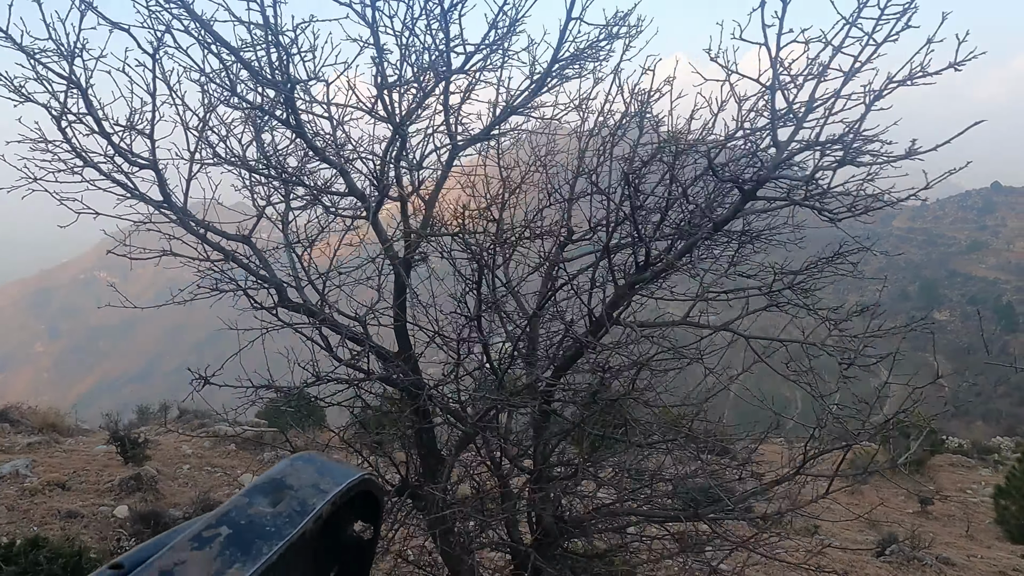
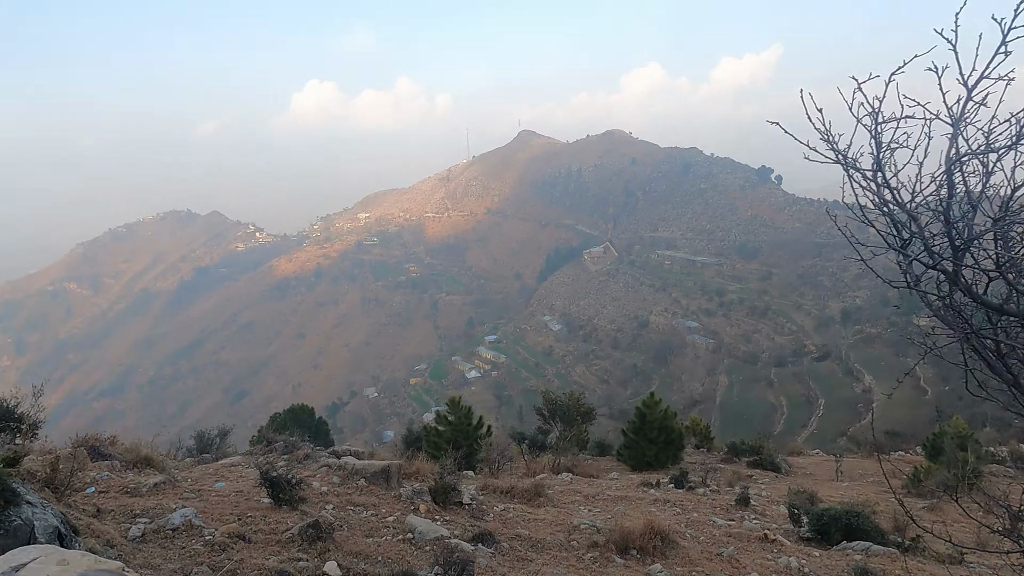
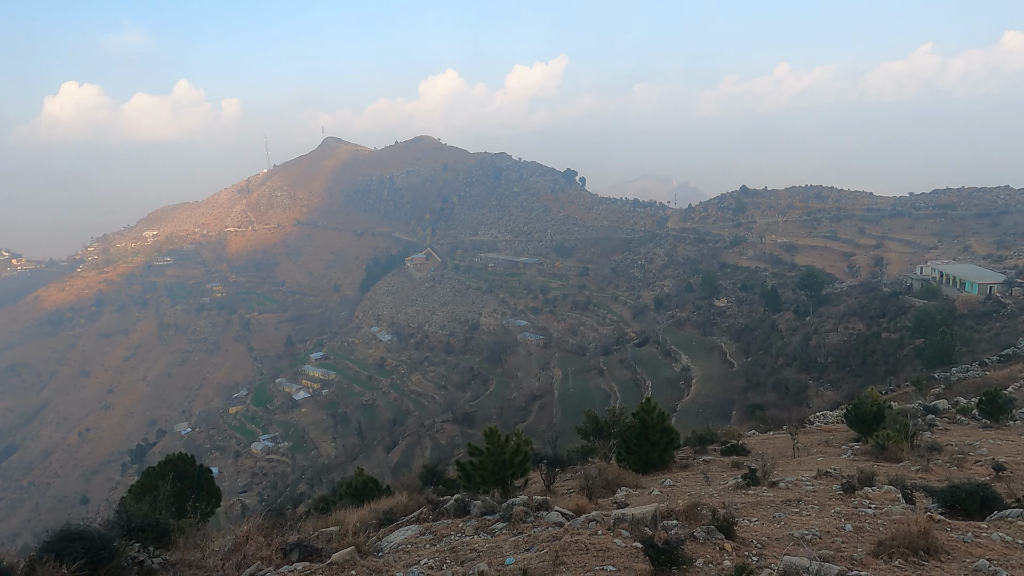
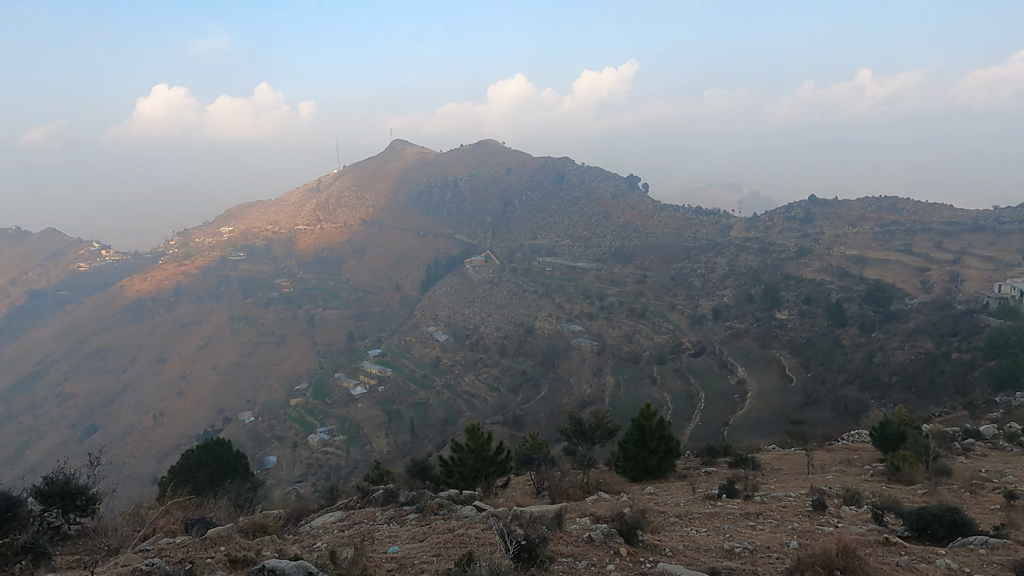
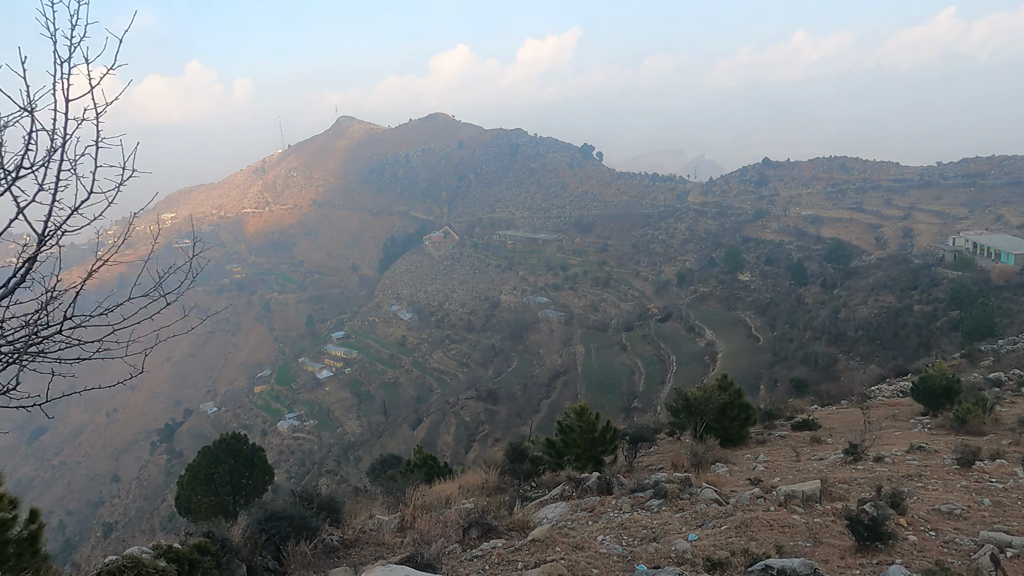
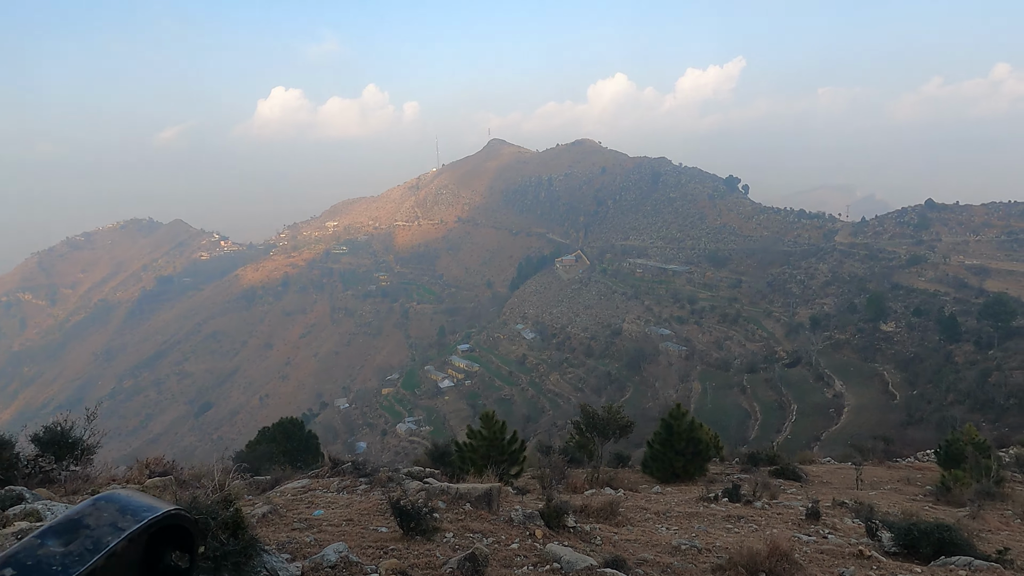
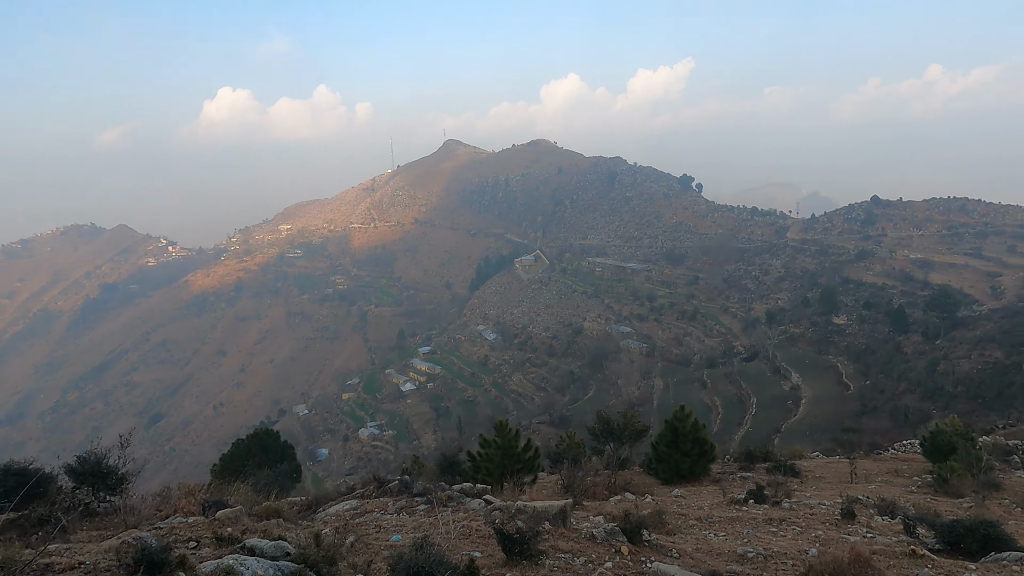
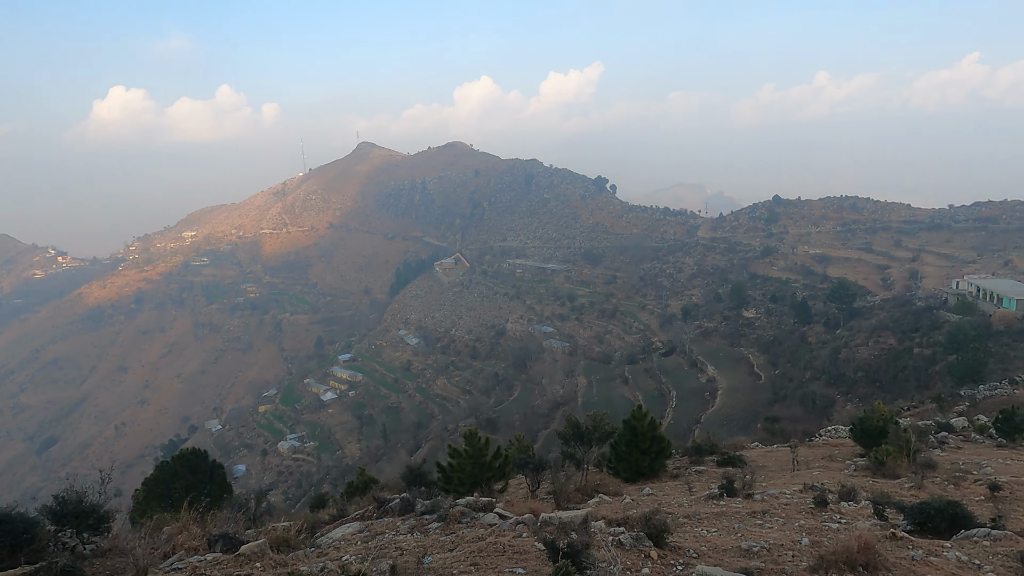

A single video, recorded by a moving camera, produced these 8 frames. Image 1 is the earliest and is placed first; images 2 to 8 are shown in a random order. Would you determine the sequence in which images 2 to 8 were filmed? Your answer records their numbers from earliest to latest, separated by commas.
2, 6, 7, 4, 8, 3, 5
